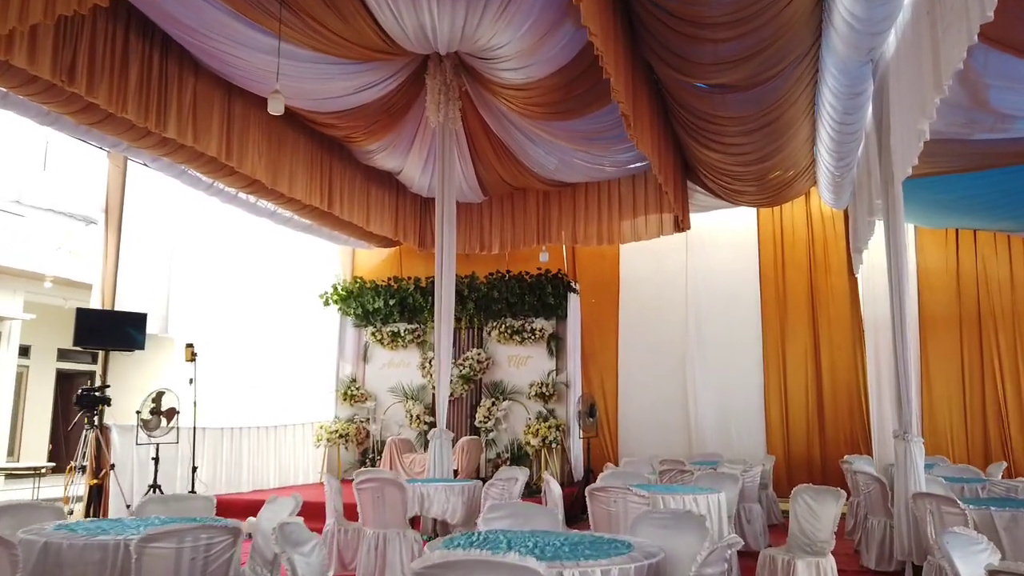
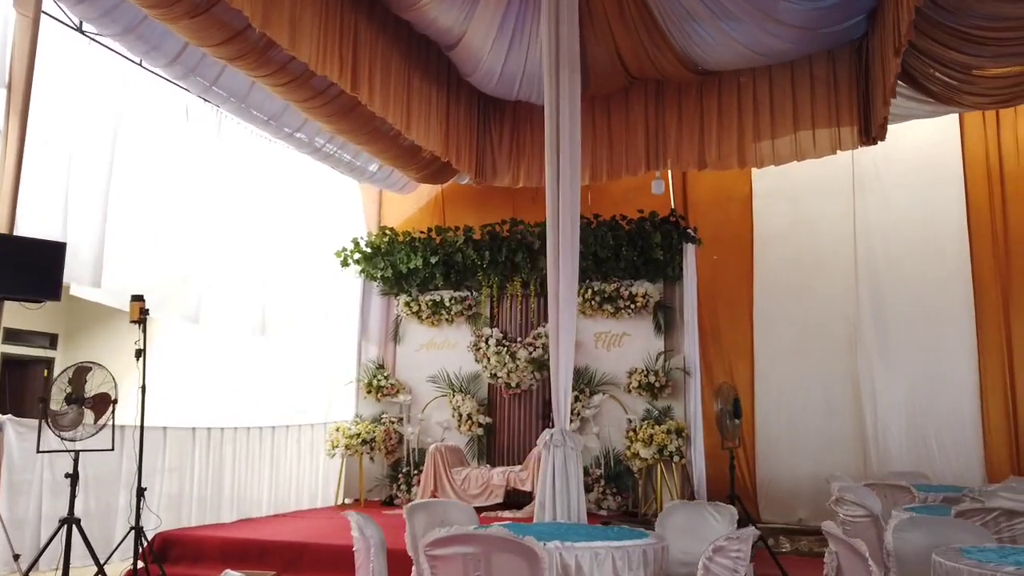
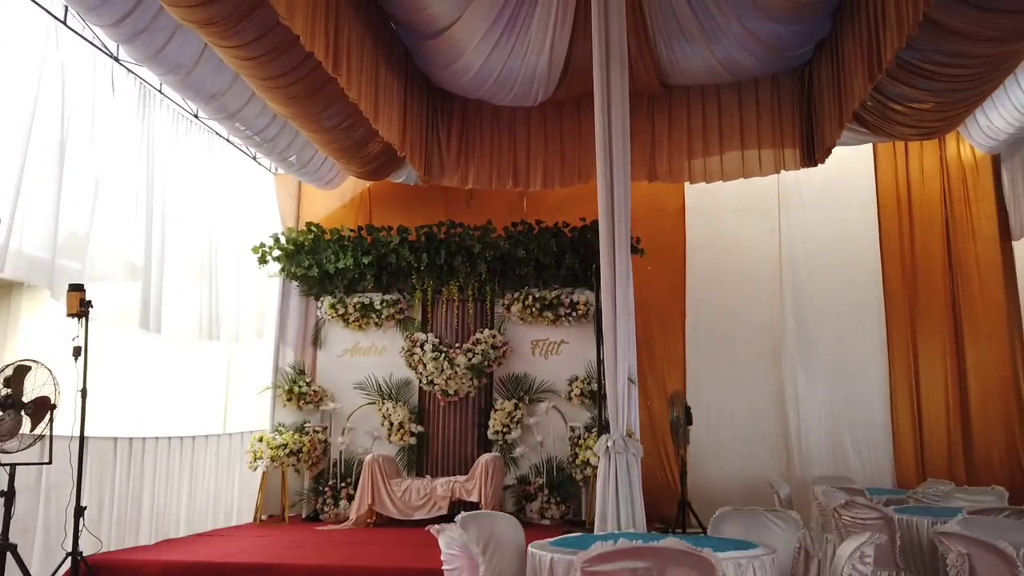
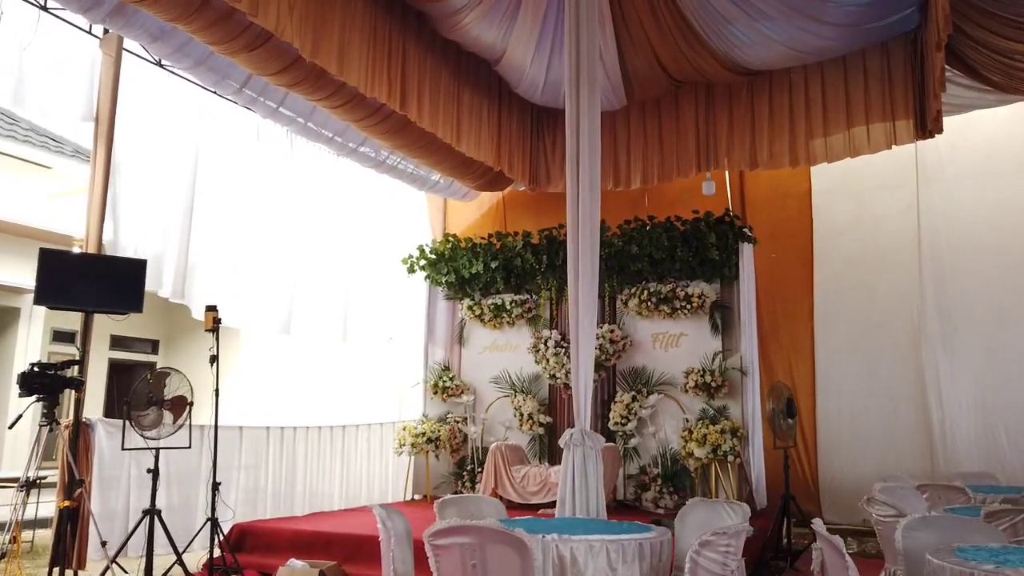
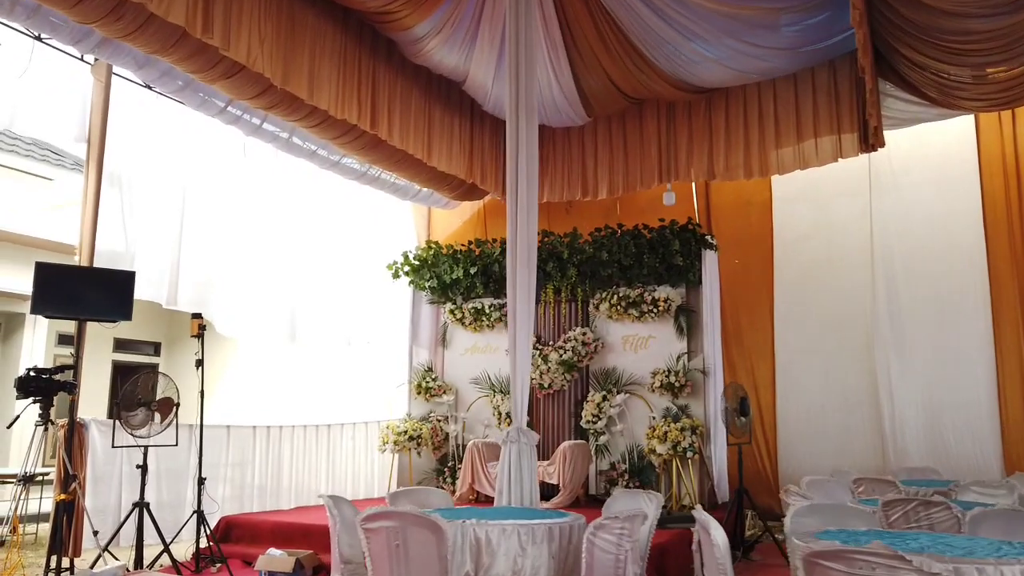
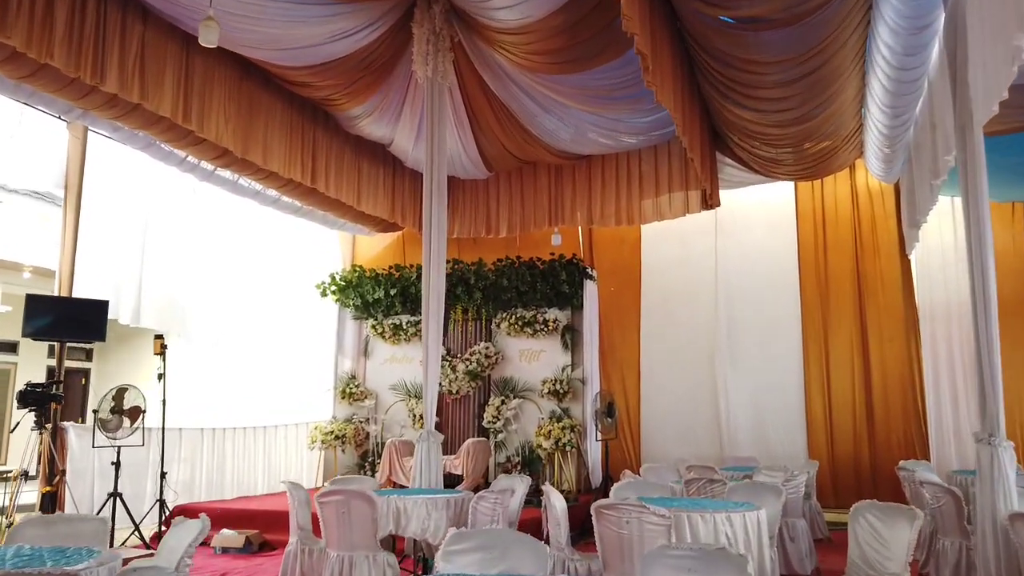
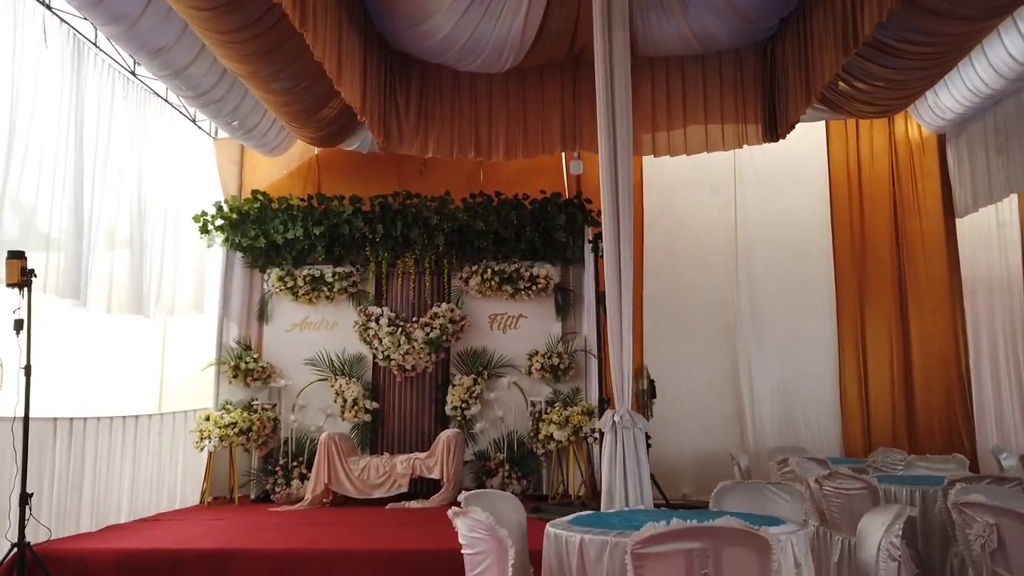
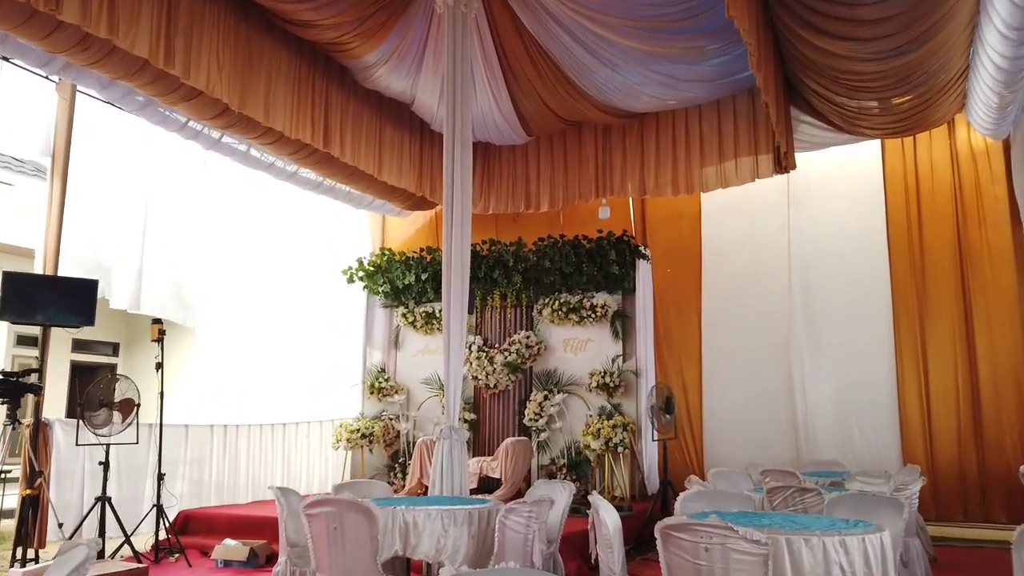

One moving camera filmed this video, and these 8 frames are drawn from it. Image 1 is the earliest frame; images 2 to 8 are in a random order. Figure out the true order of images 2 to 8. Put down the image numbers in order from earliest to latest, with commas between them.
6, 8, 5, 4, 2, 3, 7
